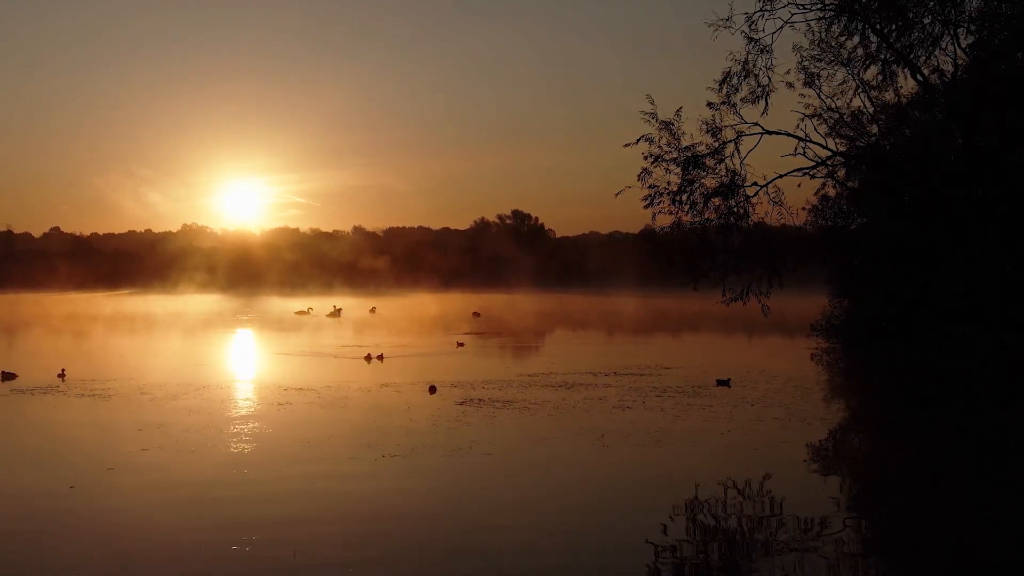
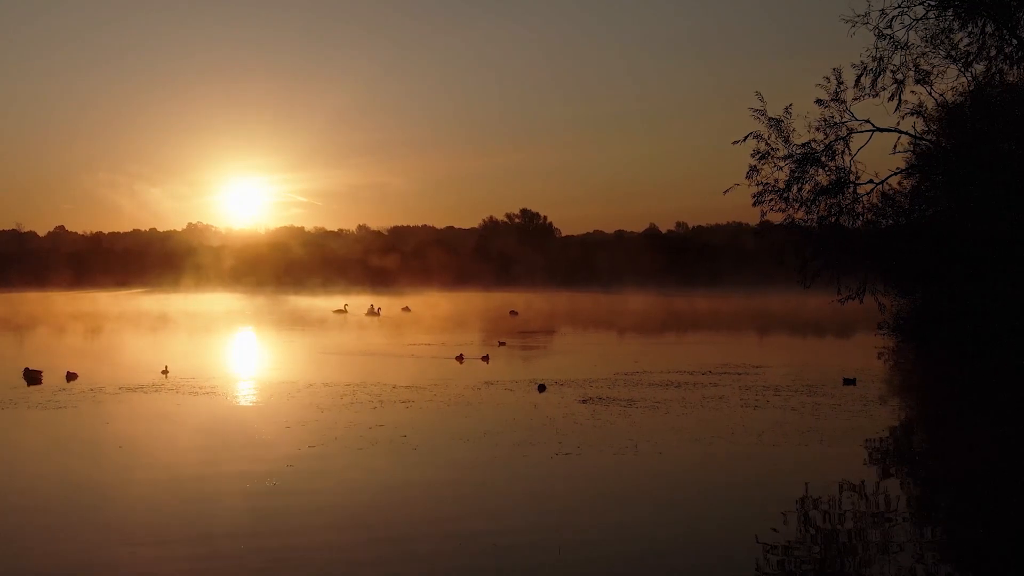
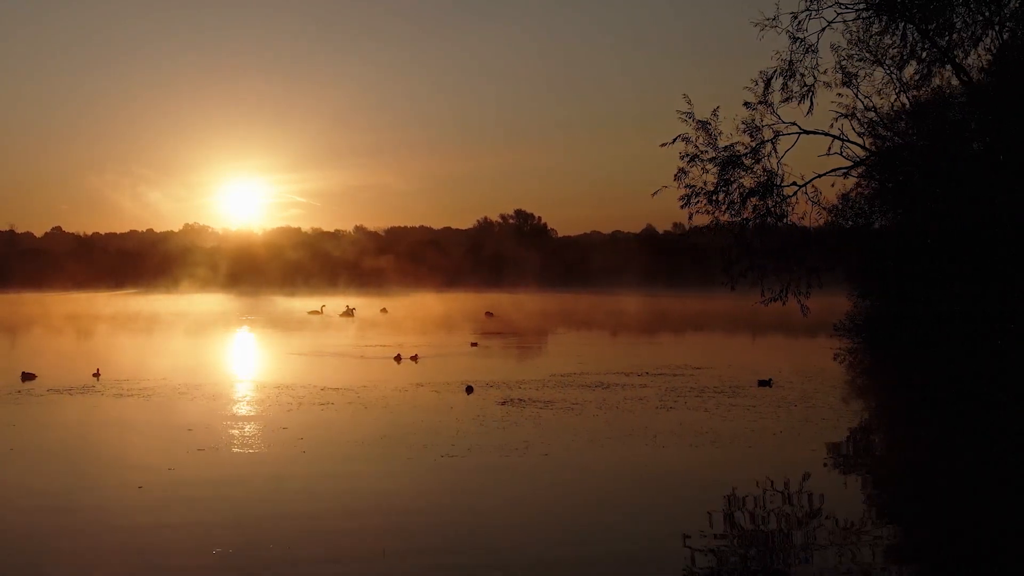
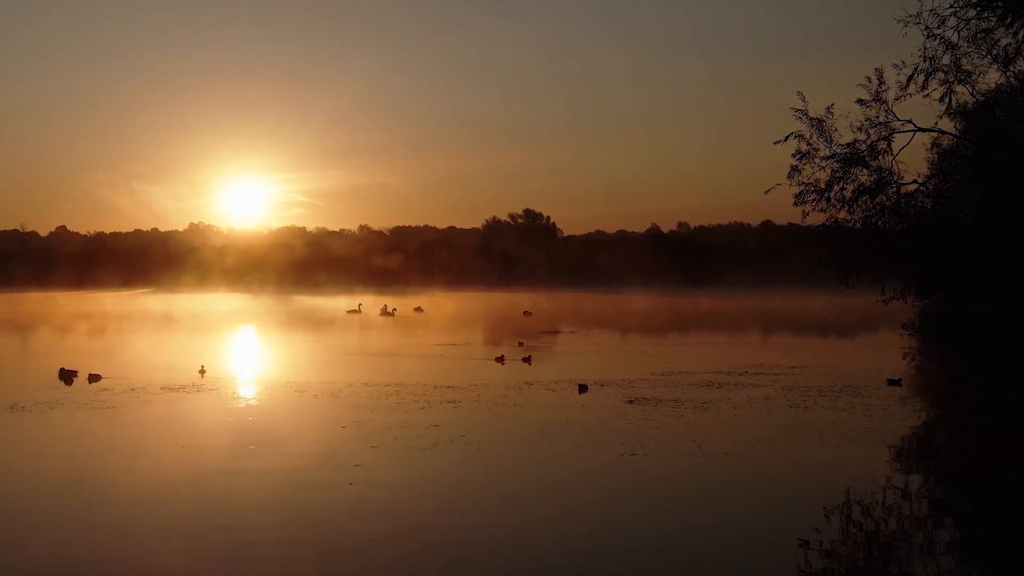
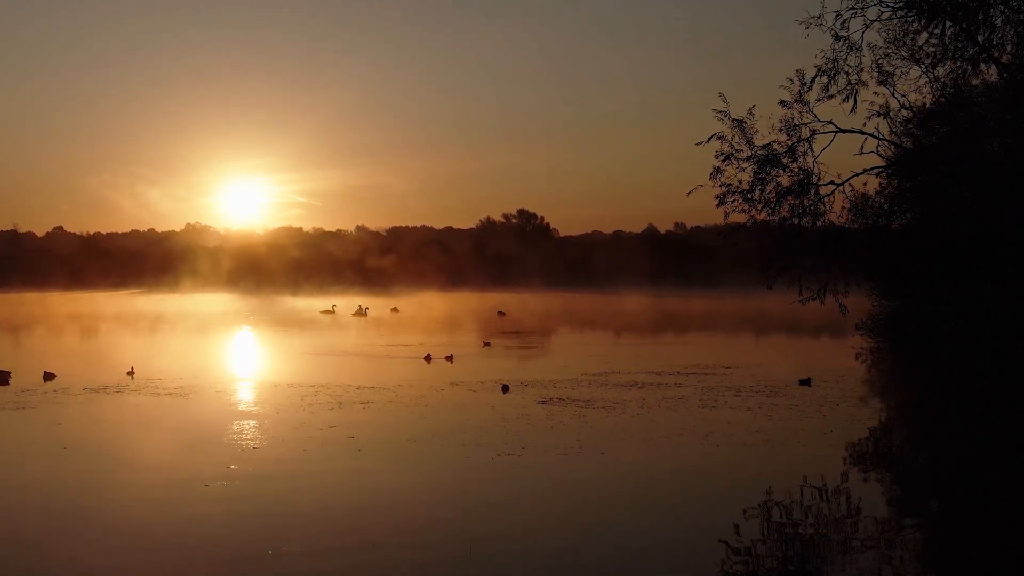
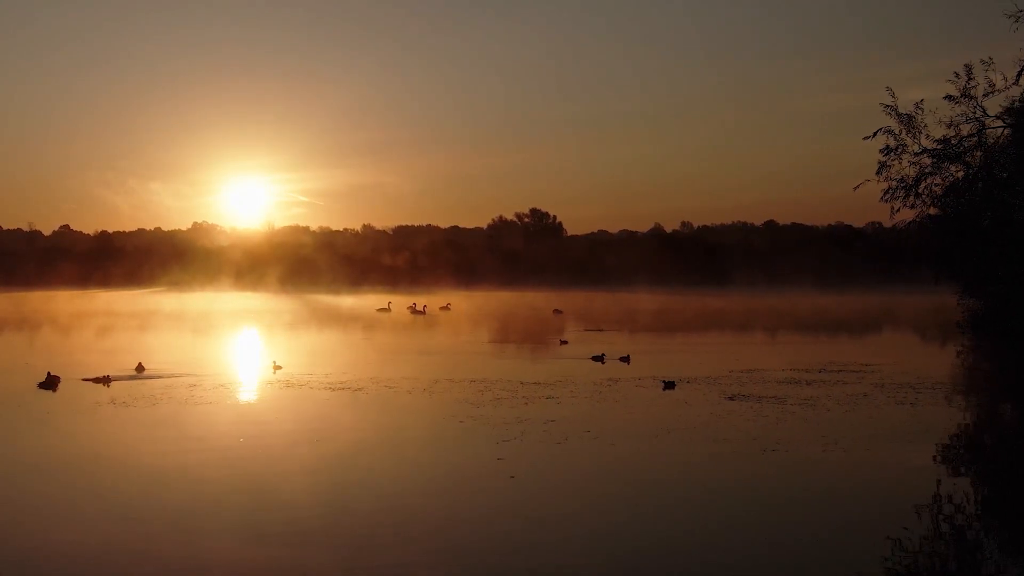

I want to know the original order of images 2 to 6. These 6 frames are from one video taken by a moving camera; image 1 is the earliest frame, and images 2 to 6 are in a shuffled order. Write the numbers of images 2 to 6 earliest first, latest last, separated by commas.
3, 5, 2, 4, 6
